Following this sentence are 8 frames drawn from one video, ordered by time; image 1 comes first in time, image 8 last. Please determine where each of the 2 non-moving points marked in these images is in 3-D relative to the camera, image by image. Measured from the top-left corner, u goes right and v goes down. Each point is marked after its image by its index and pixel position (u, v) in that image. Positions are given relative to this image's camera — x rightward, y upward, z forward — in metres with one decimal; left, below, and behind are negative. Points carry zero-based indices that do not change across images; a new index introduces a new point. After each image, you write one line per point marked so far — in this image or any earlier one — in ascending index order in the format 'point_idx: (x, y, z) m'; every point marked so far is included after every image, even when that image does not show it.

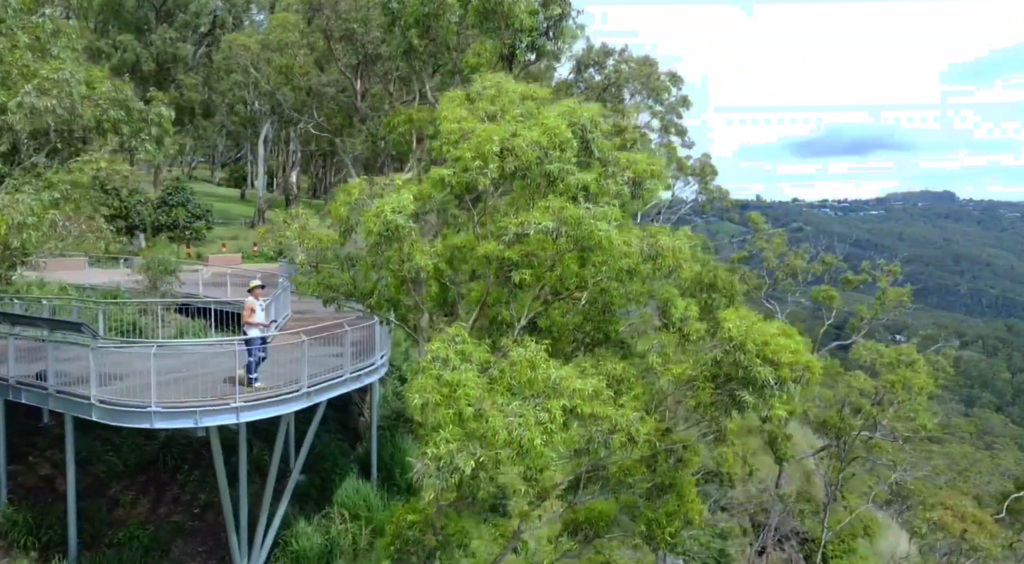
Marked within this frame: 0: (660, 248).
0: (+1.1, +0.3, +6.1) m
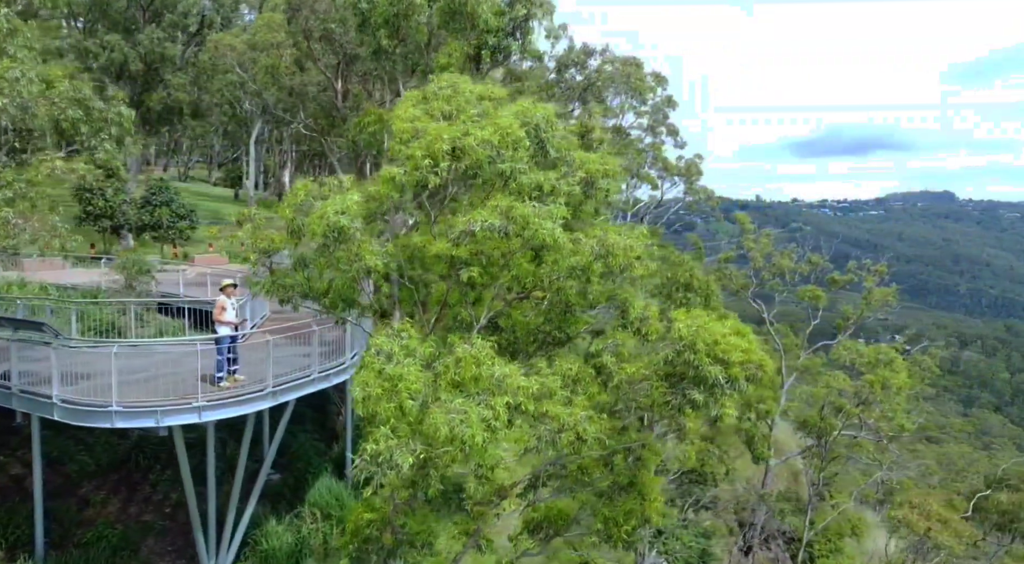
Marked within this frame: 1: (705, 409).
0: (+0.7, +0.3, +6.1) m
1: (+1.4, -1.0, +6.2) m
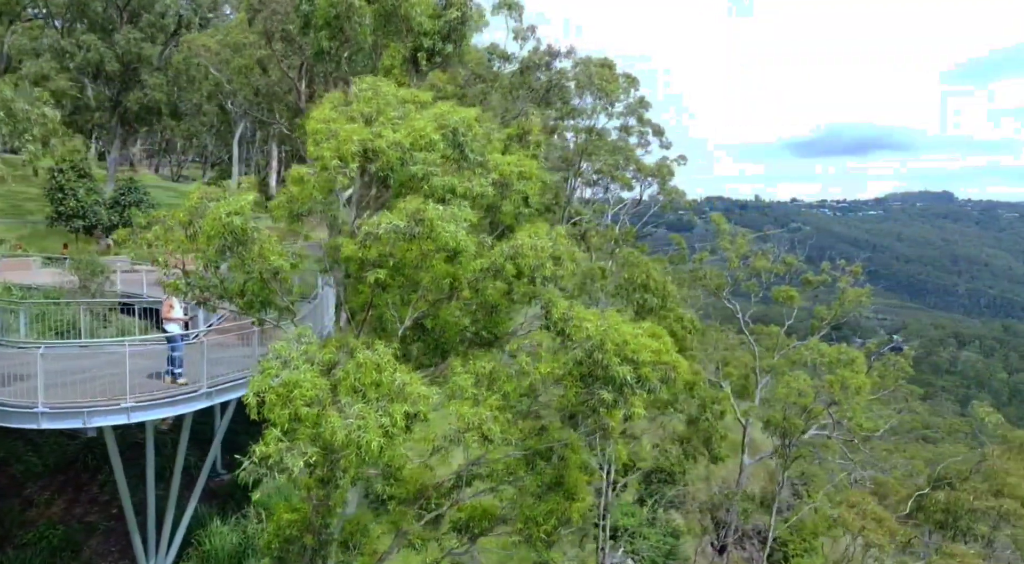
0: (+0.1, +0.3, +6.2) m
1: (+0.8, -1.0, +6.2) m
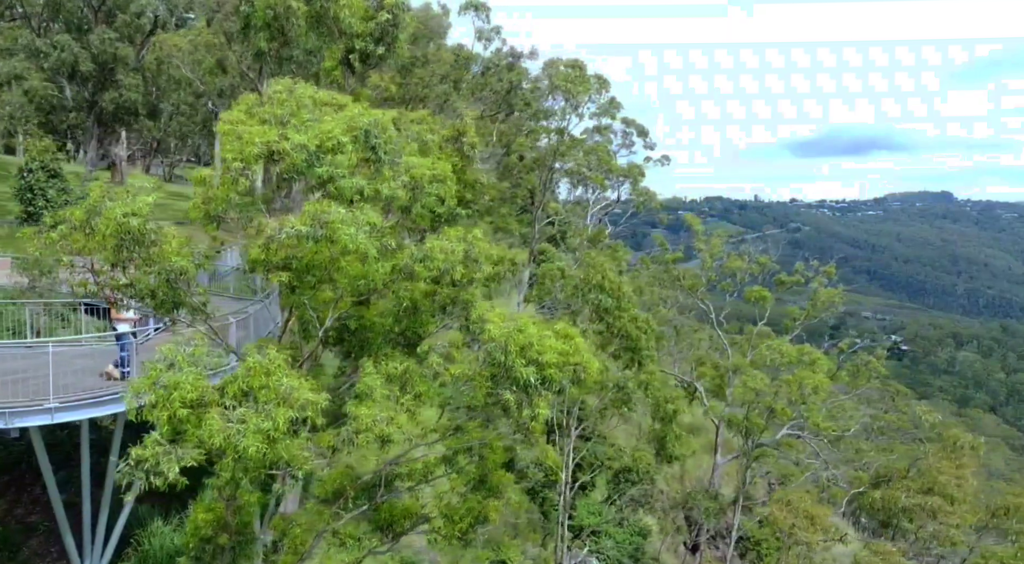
0: (-0.6, +0.3, +6.2) m
1: (0.0, -1.0, +6.3) m
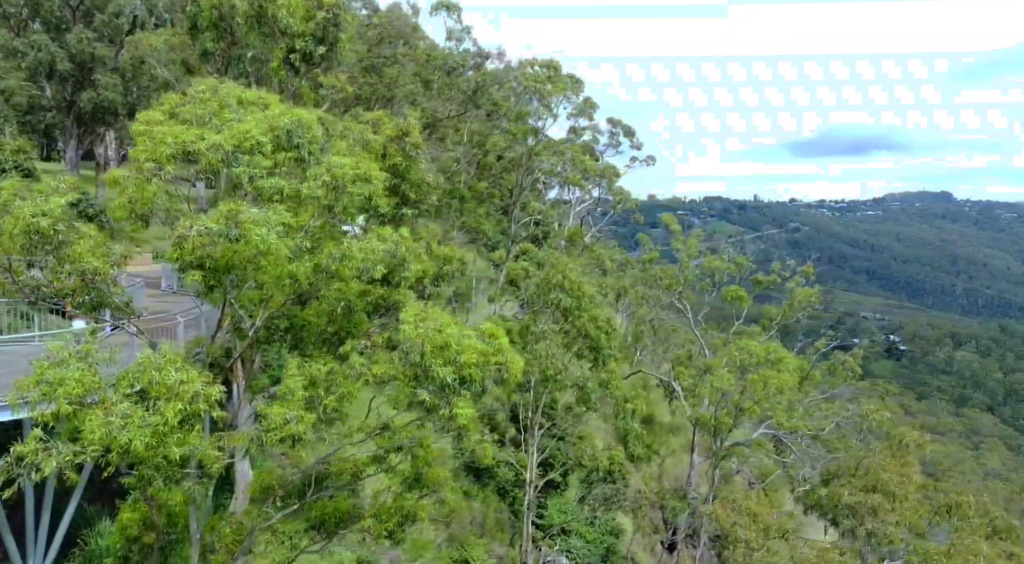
0: (-1.3, +0.3, +6.3) m
1: (-0.6, -1.0, +6.3) m
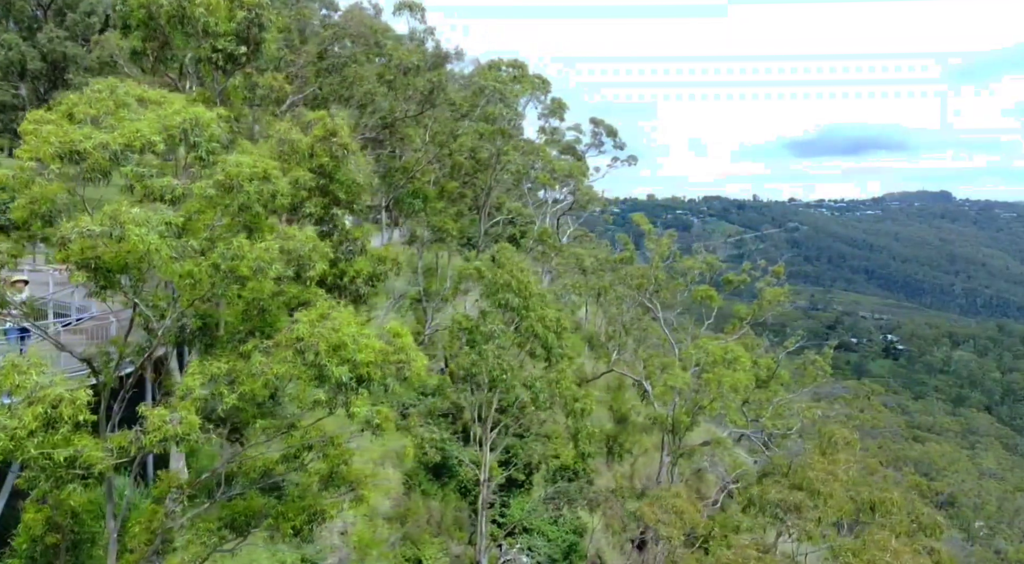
0: (-2.1, +0.3, +6.3) m
1: (-1.4, -1.0, +6.4) m
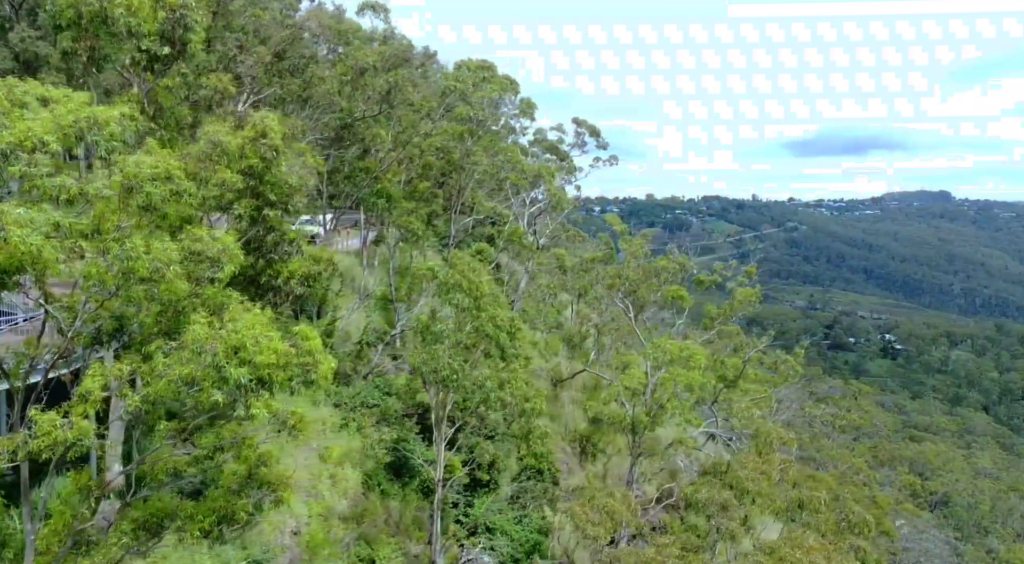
0: (-2.9, +0.3, +6.3) m
1: (-2.2, -1.0, +6.4) m
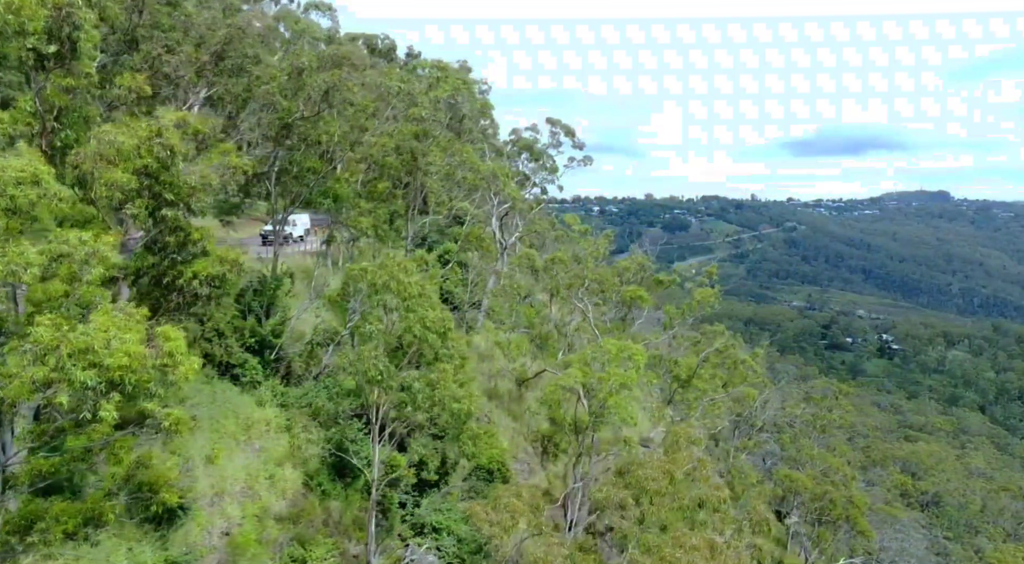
0: (-4.0, +0.3, +6.3) m
1: (-3.3, -1.0, +6.4) m
